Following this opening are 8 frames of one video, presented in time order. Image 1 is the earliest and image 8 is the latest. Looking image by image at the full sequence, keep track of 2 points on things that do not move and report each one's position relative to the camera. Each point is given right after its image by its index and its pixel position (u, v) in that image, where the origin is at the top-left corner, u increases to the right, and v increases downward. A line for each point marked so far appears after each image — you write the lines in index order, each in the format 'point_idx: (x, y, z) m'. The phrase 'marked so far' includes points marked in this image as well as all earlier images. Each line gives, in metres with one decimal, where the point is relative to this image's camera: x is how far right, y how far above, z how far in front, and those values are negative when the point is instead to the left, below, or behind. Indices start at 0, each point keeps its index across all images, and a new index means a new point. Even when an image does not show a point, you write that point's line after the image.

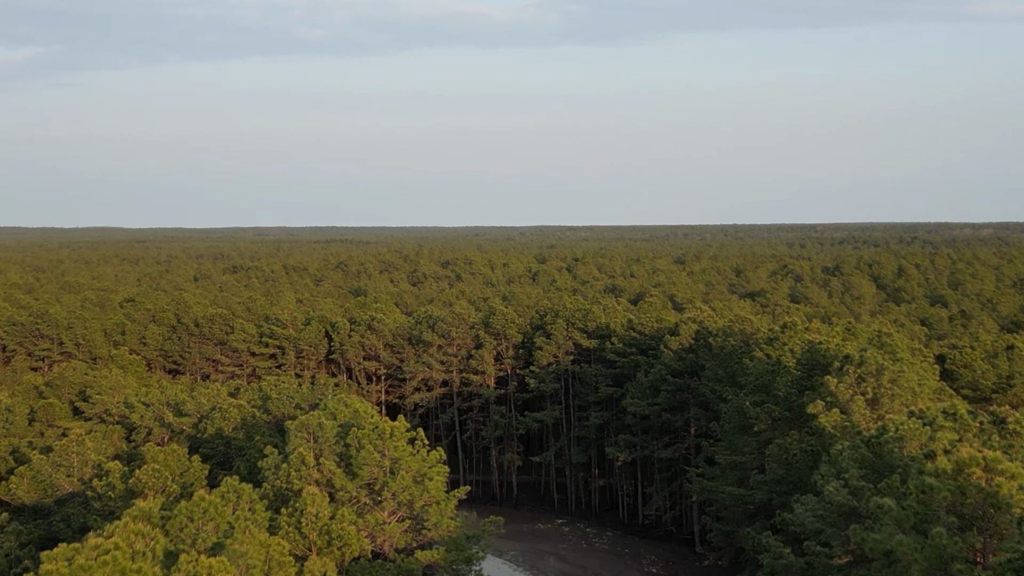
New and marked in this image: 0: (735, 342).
0: (+3.3, -0.8, +19.0) m
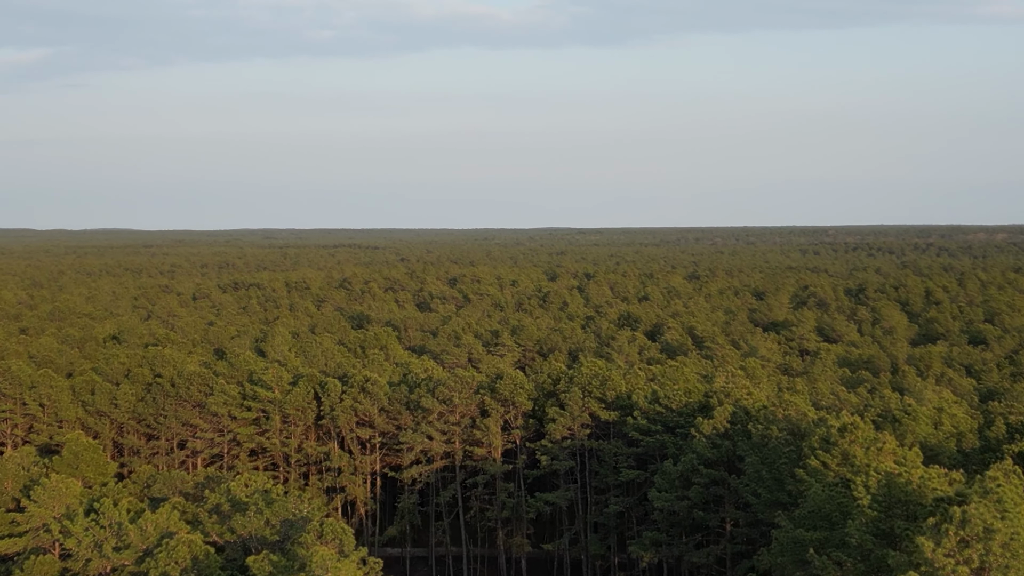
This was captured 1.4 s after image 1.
0: (+3.4, -1.9, +16.4) m
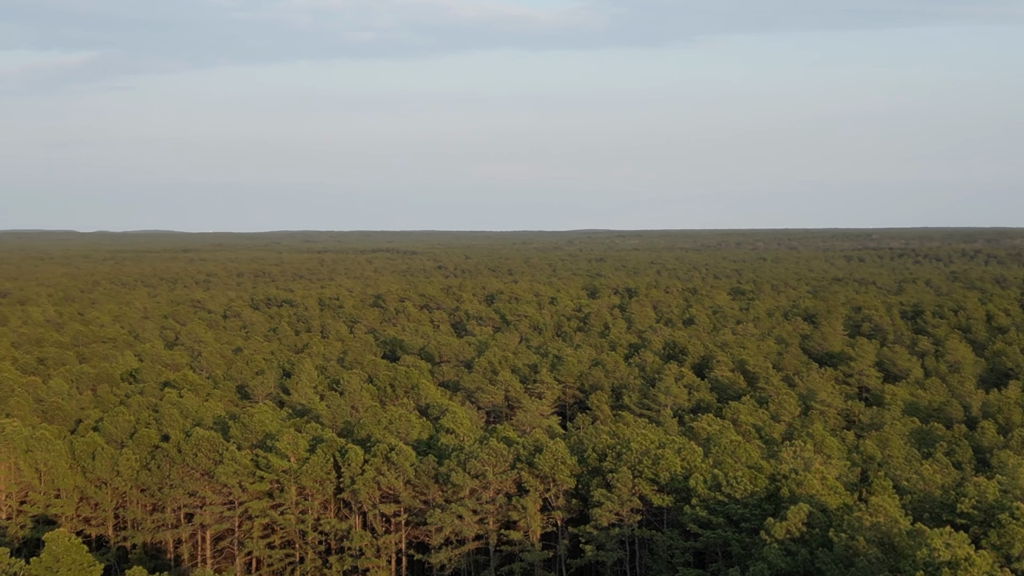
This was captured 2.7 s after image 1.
0: (+3.9, -2.8, +14.0) m
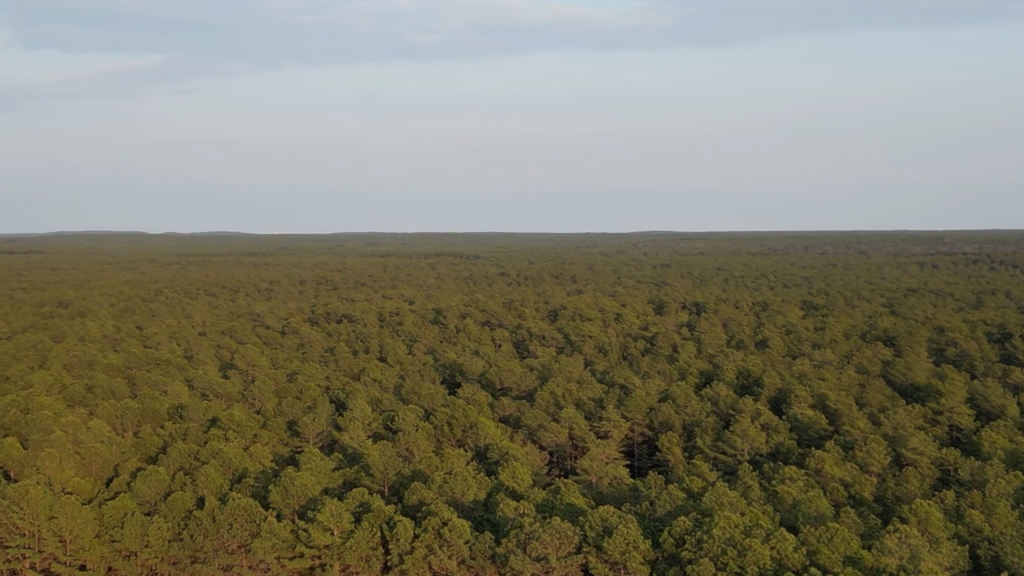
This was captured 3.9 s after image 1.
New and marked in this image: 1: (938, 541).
0: (+4.5, -3.7, +11.7) m
1: (+6.4, -3.7, +19.1) m
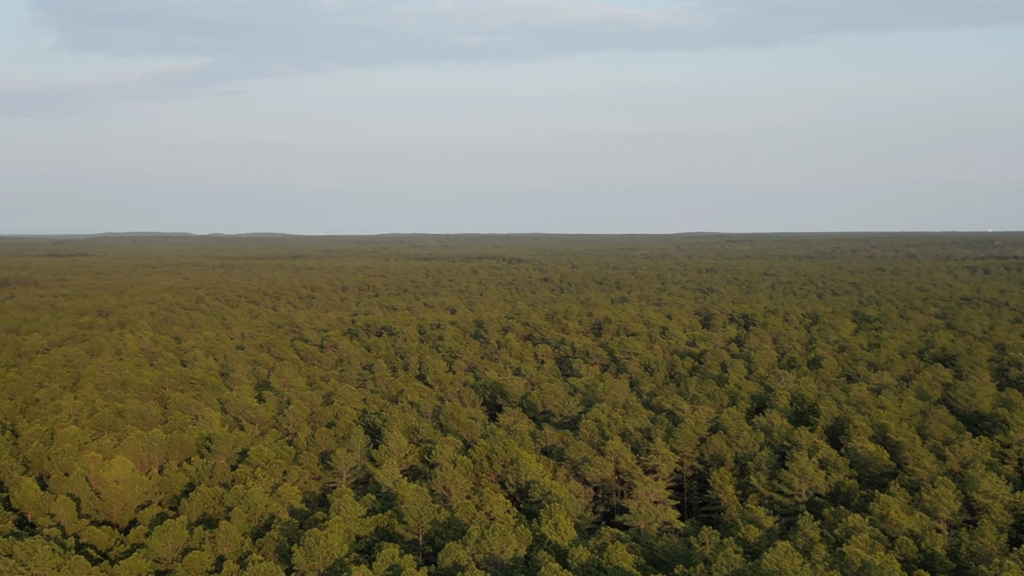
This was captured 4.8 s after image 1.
0: (+4.8, -4.4, +9.9) m
1: (+6.9, -4.4, +17.3) m
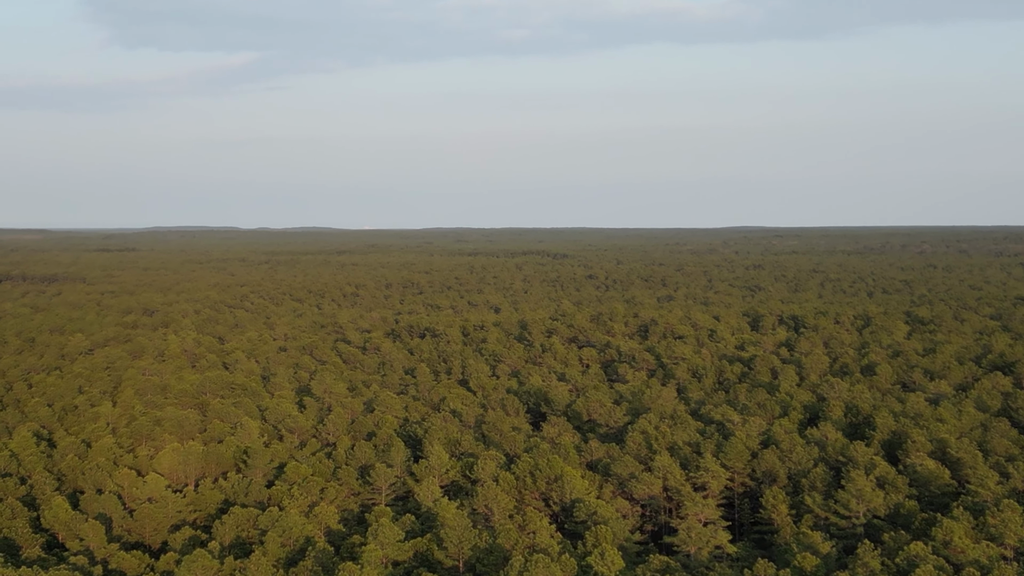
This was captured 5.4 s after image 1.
0: (+5.1, -4.8, +8.7) m
1: (+7.5, -4.7, +16.0) m
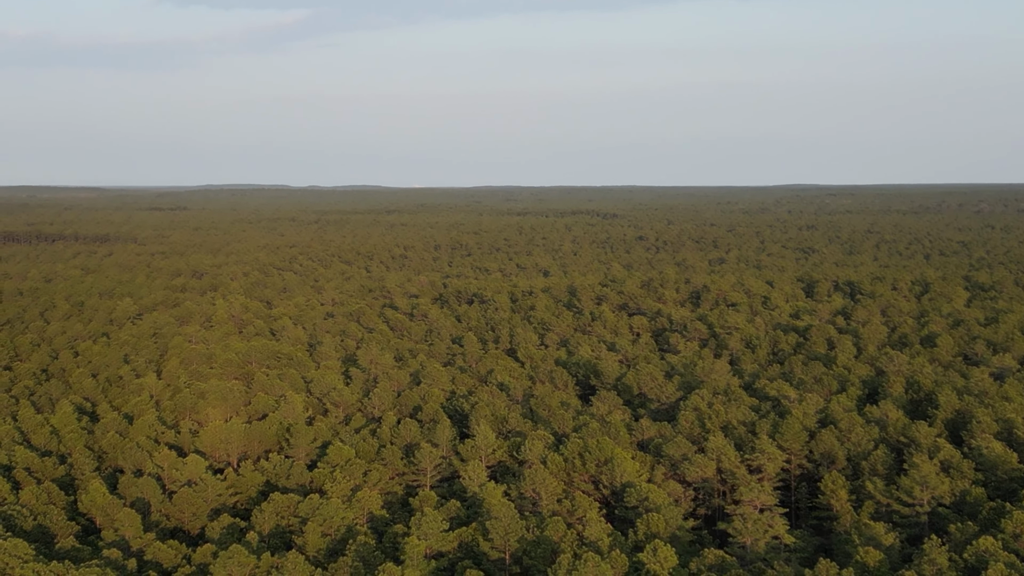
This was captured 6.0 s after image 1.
0: (+5.4, -4.9, +7.6) m
1: (+8.1, -4.7, +14.8) m
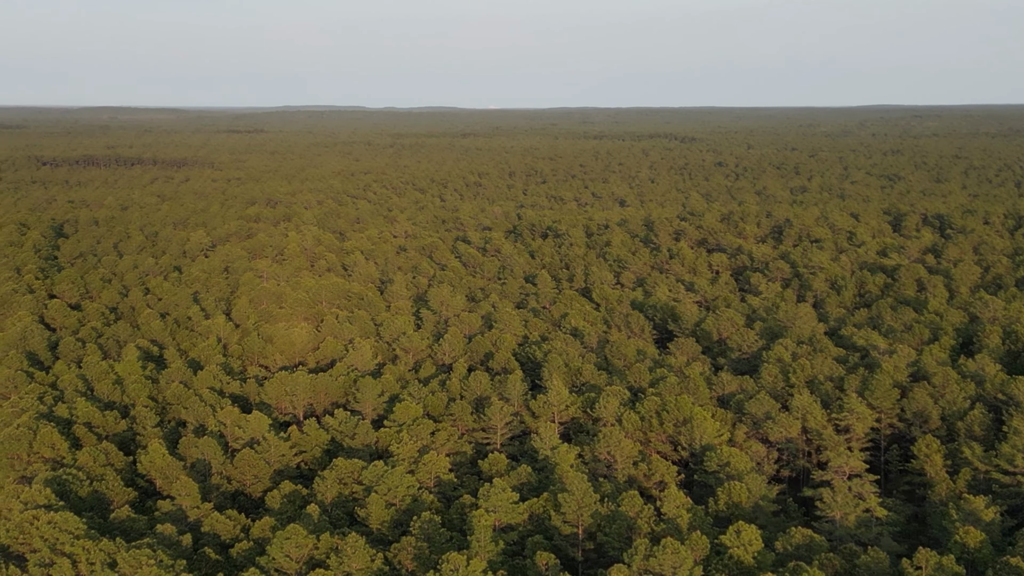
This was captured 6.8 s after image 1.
0: (+5.7, -5.2, +6.2) m
1: (+8.8, -4.5, +13.2) m
